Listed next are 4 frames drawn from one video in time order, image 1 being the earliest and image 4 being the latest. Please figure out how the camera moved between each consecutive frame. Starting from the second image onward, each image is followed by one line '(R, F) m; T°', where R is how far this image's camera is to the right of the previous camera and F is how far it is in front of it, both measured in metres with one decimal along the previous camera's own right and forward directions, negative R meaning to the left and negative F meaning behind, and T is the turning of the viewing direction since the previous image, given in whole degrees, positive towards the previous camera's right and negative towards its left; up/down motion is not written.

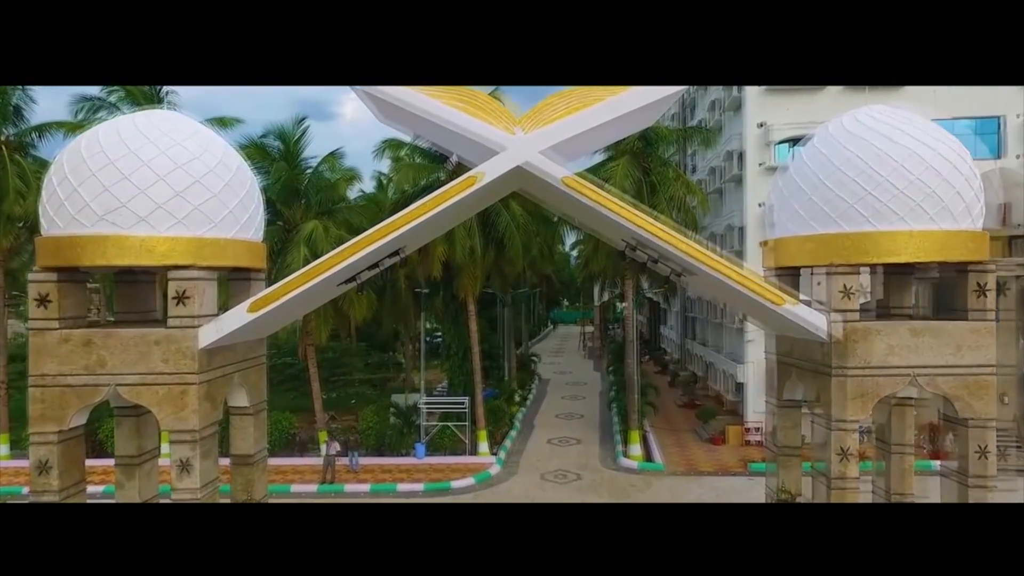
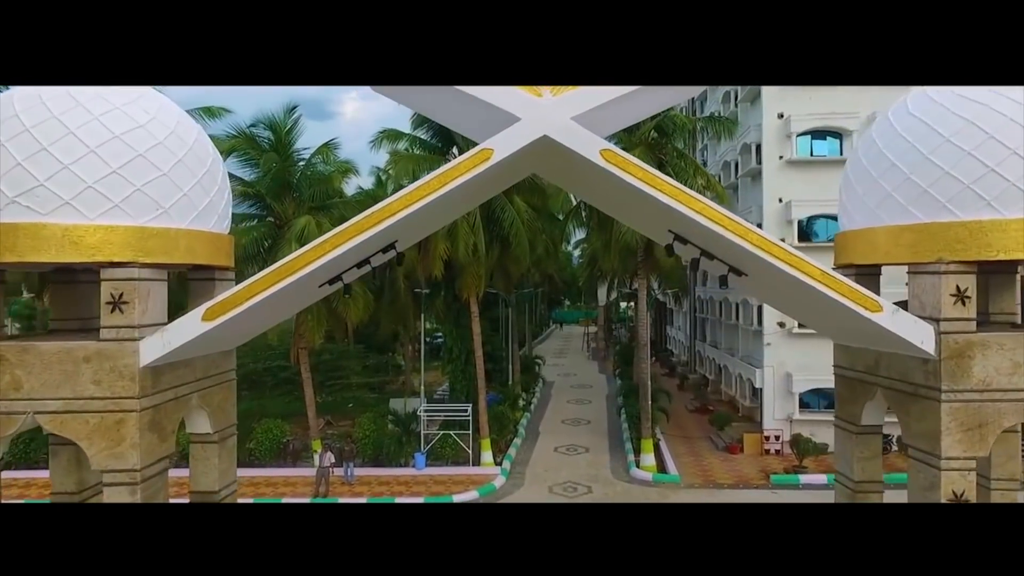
(-0.1, +0.7) m; 0°
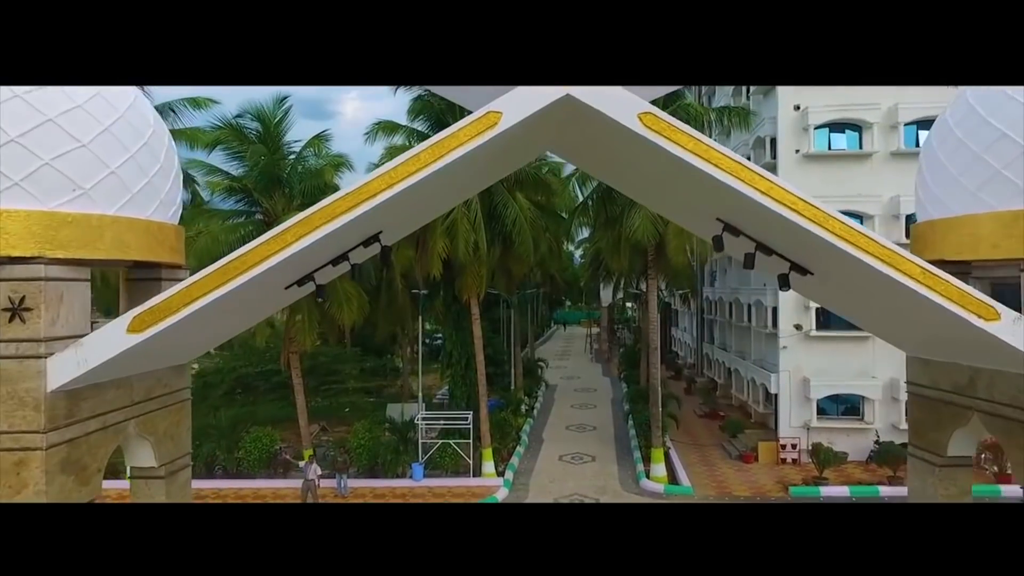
(0.0, +0.7) m; 0°
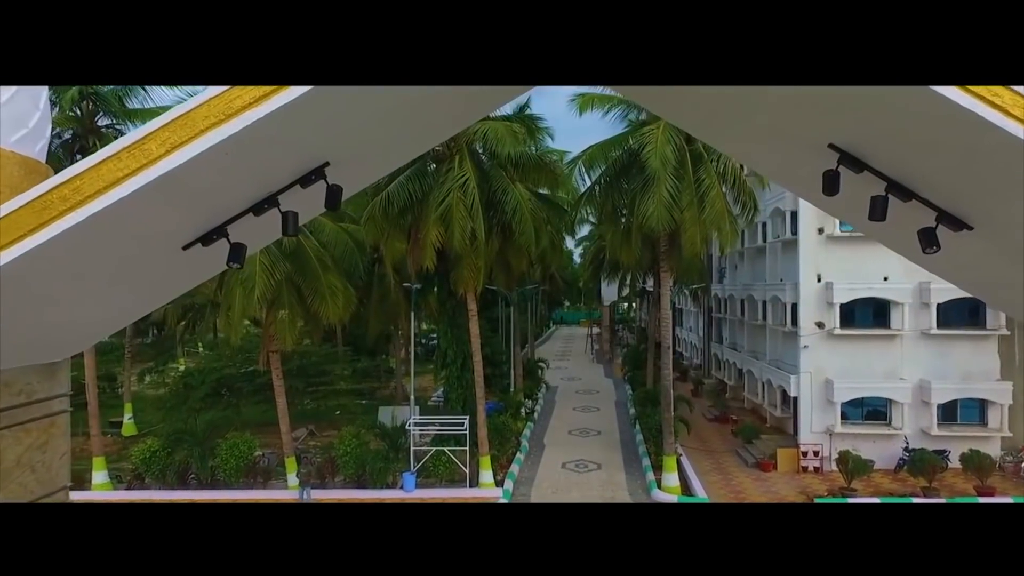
(0.0, +0.9) m; 0°
